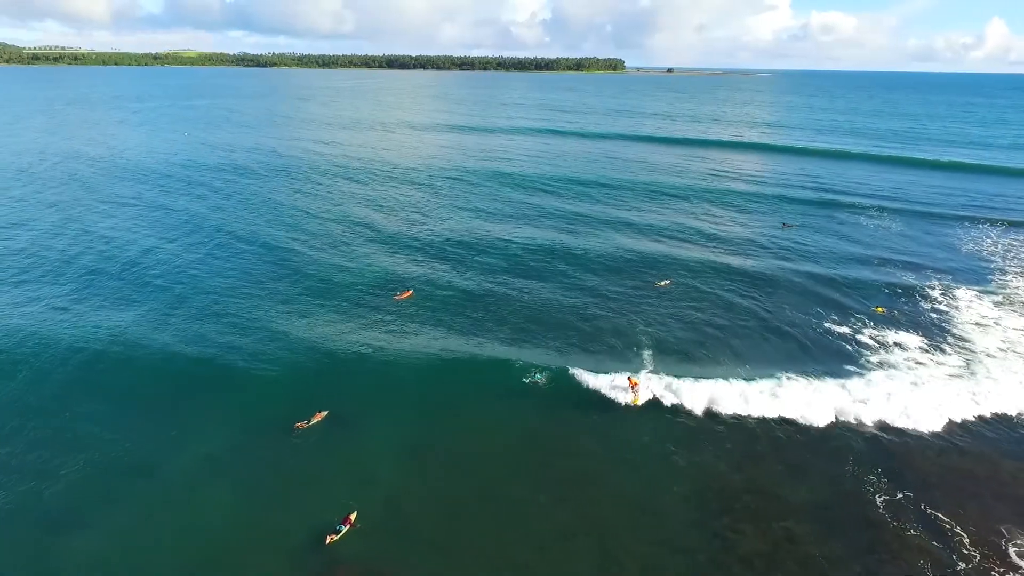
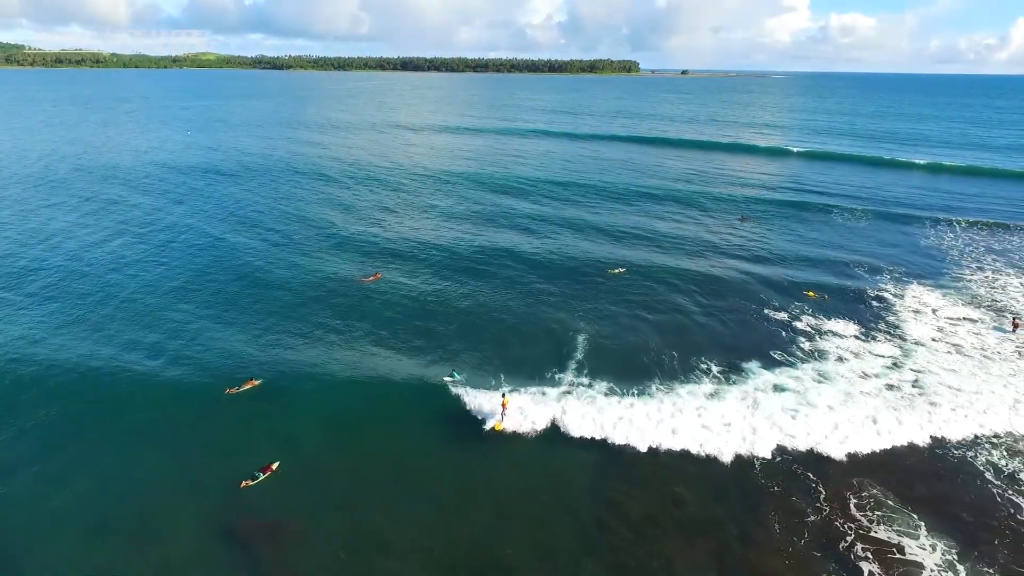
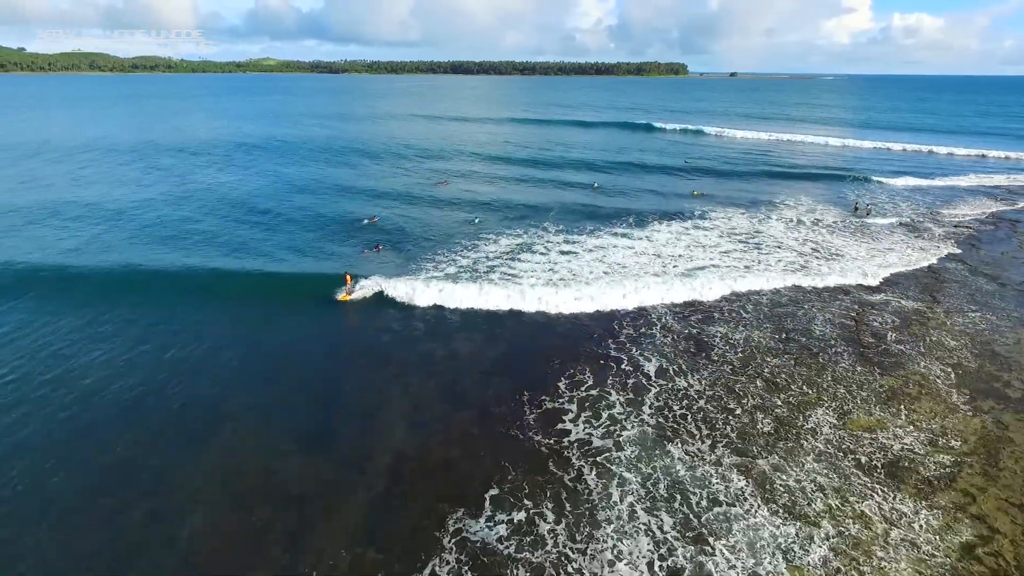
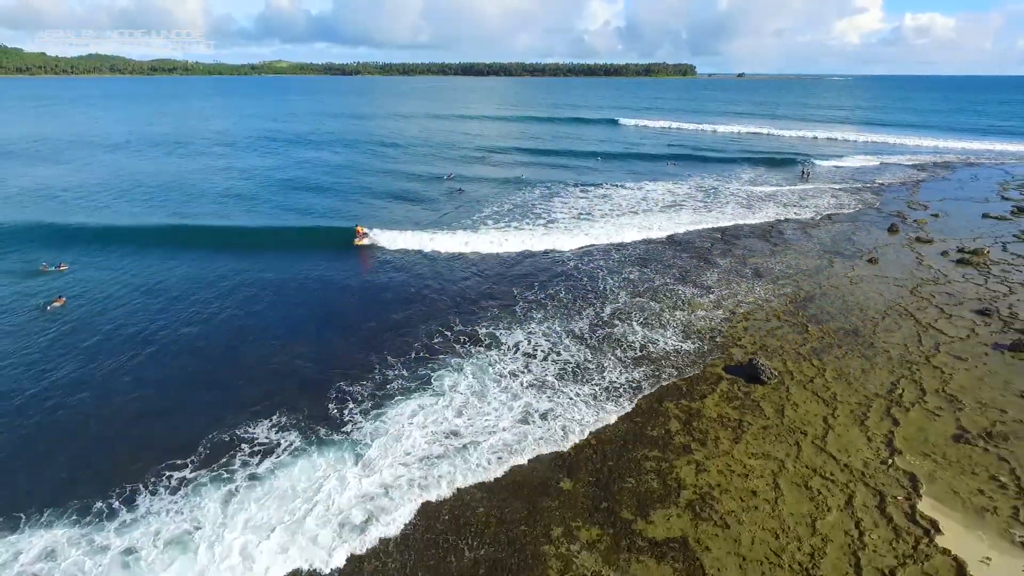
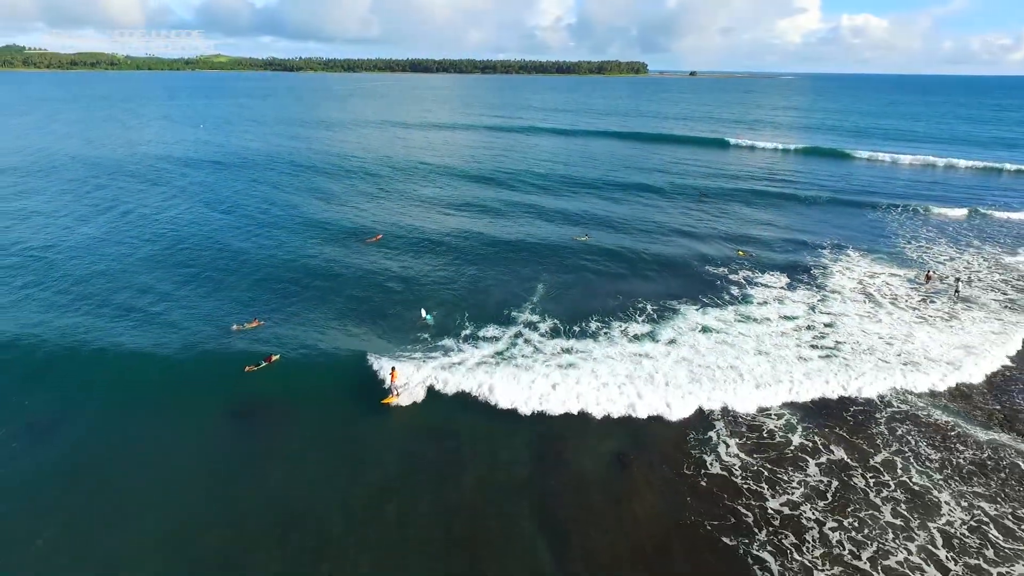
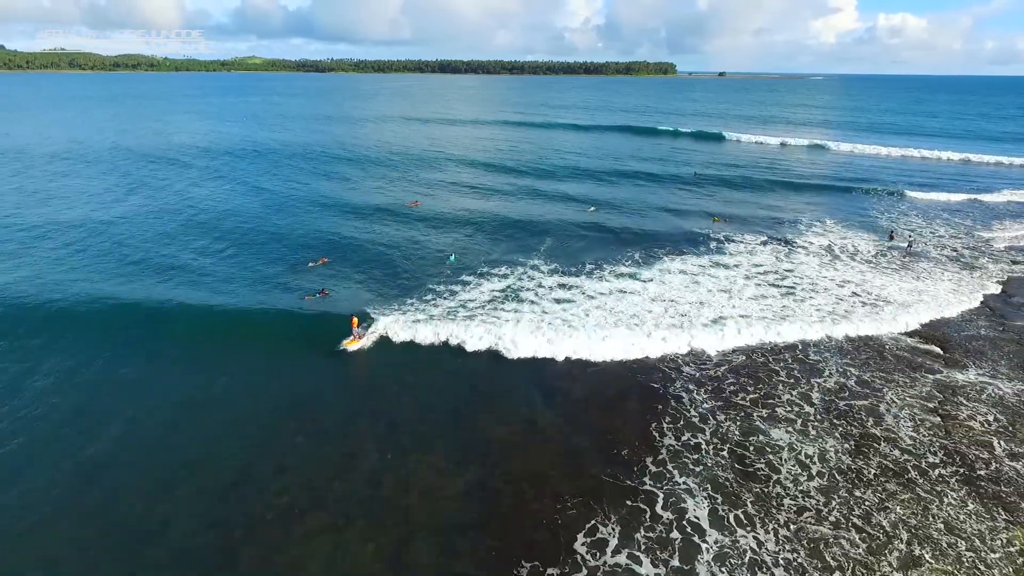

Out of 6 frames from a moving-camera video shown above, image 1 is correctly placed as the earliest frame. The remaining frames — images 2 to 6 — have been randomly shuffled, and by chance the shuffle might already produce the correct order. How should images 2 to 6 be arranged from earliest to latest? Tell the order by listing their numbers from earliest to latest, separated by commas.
2, 5, 6, 3, 4
